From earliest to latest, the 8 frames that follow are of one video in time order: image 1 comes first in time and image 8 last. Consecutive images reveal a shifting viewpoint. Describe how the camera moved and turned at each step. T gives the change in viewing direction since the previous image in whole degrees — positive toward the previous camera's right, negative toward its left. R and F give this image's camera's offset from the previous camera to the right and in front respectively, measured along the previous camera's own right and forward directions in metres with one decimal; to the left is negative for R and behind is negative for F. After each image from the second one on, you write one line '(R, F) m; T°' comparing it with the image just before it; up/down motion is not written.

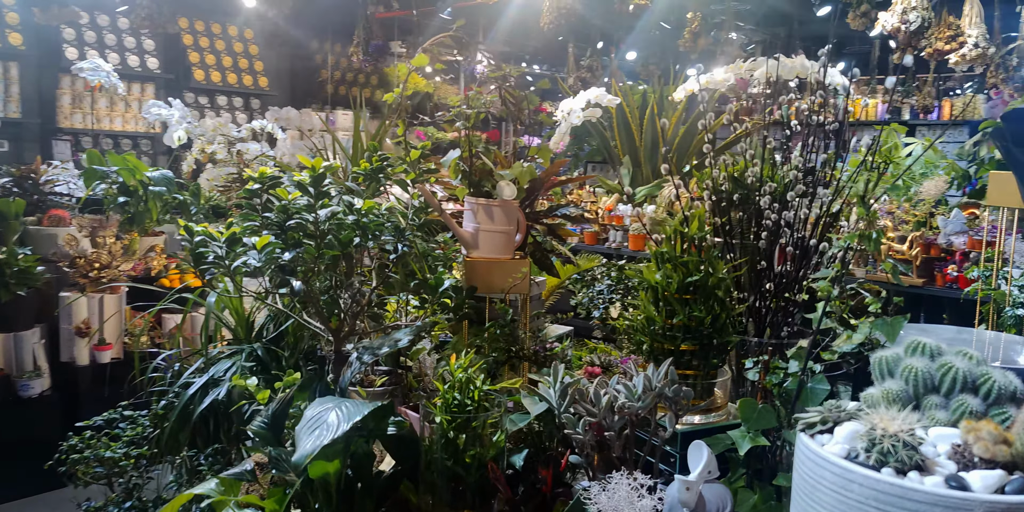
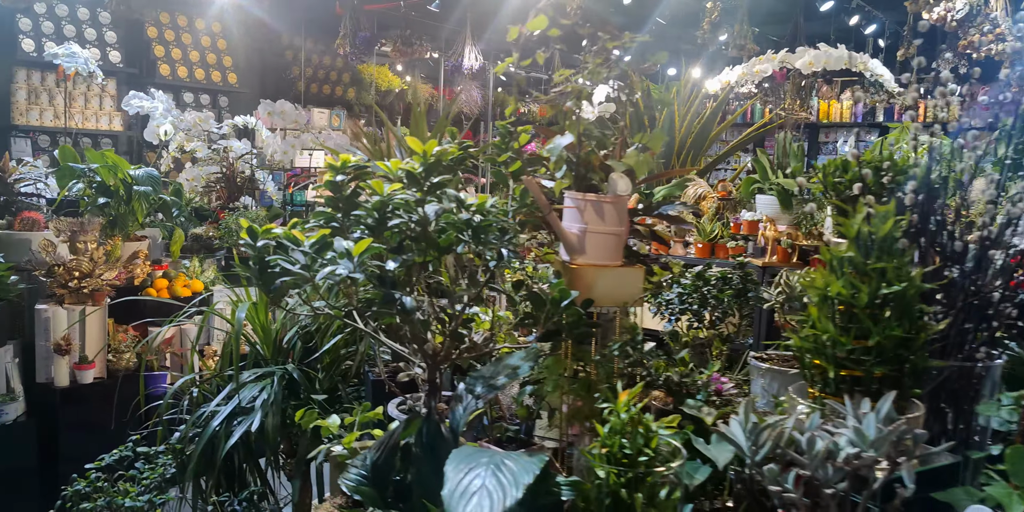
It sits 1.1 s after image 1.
(-0.3, +0.3) m; +3°
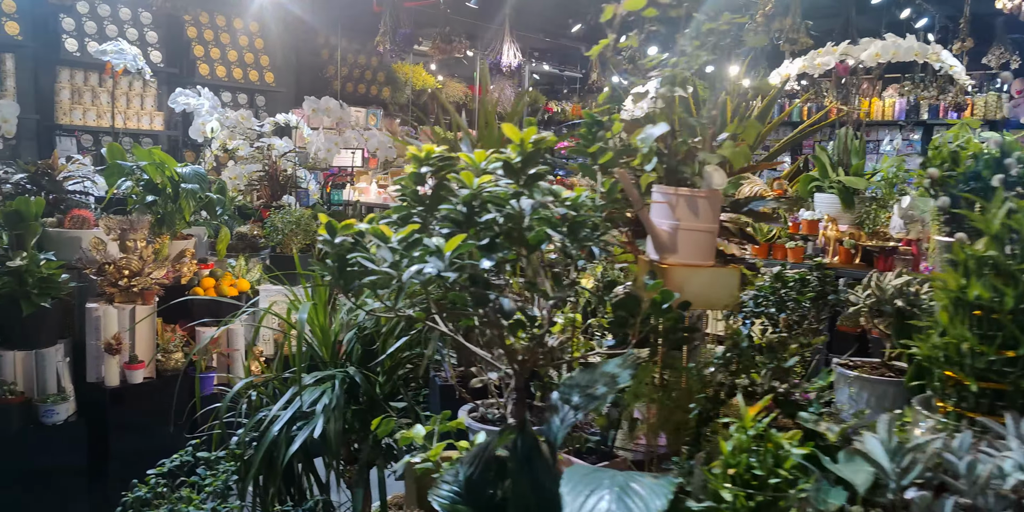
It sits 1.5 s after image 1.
(-0.1, +0.1) m; -2°
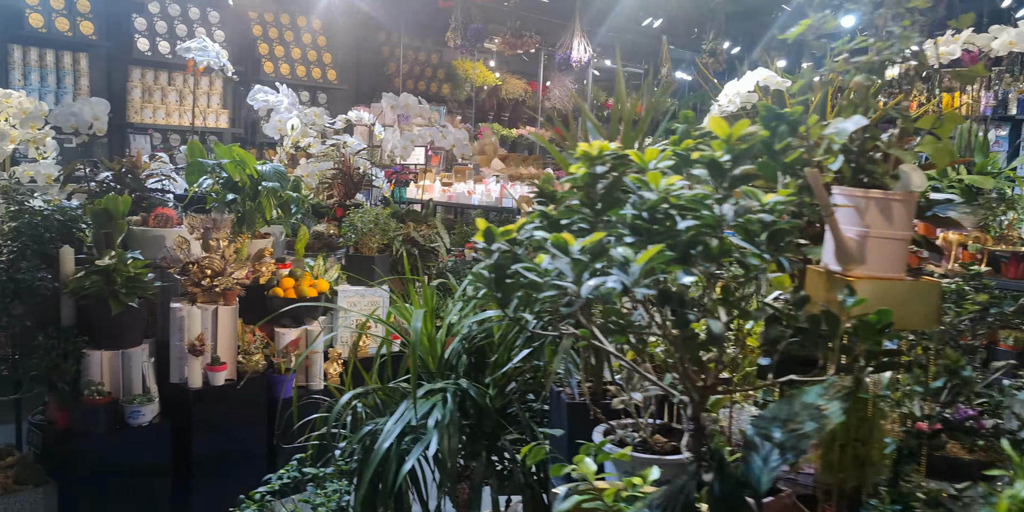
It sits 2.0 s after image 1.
(-0.2, +0.1) m; -3°
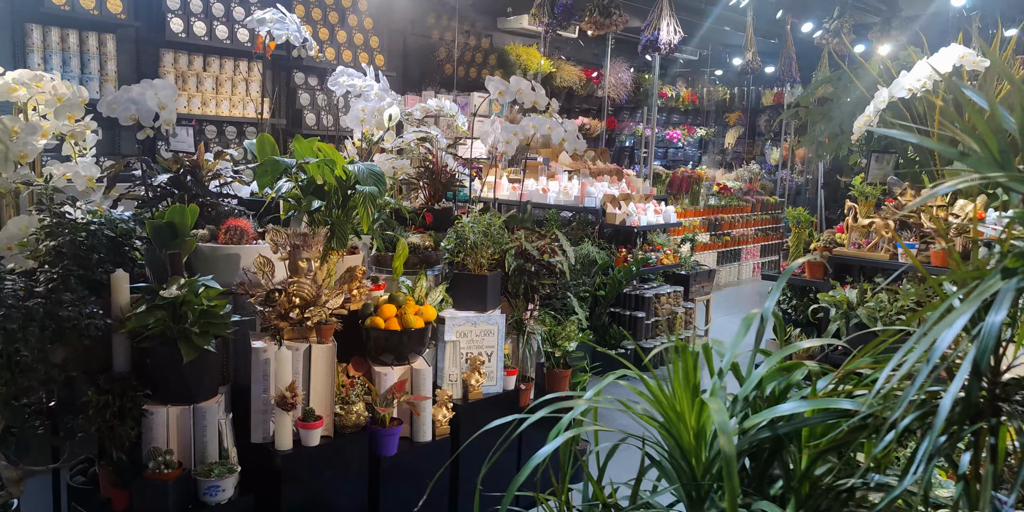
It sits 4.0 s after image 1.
(-0.5, +0.6) m; -1°
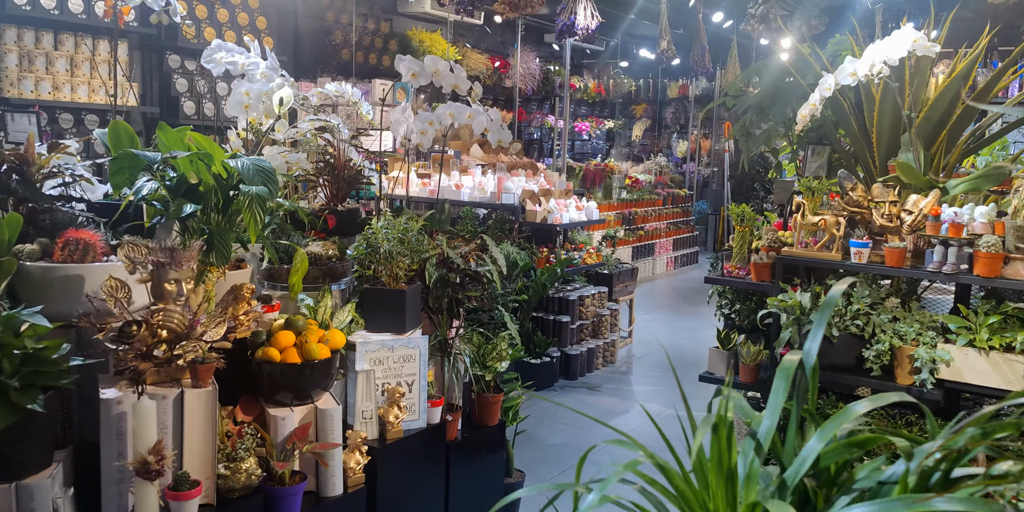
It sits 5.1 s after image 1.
(-0.1, +0.4) m; +8°
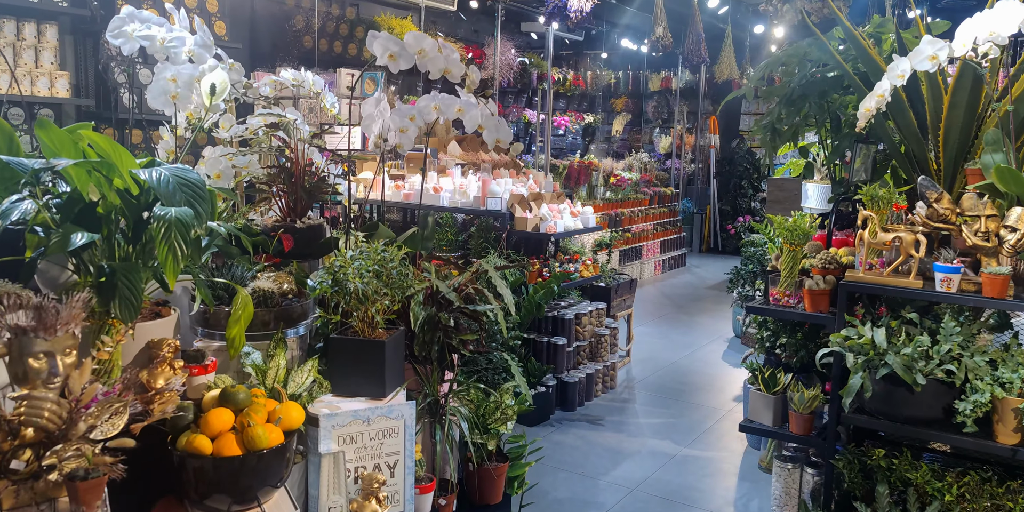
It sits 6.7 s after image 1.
(-0.1, +0.6) m; +3°
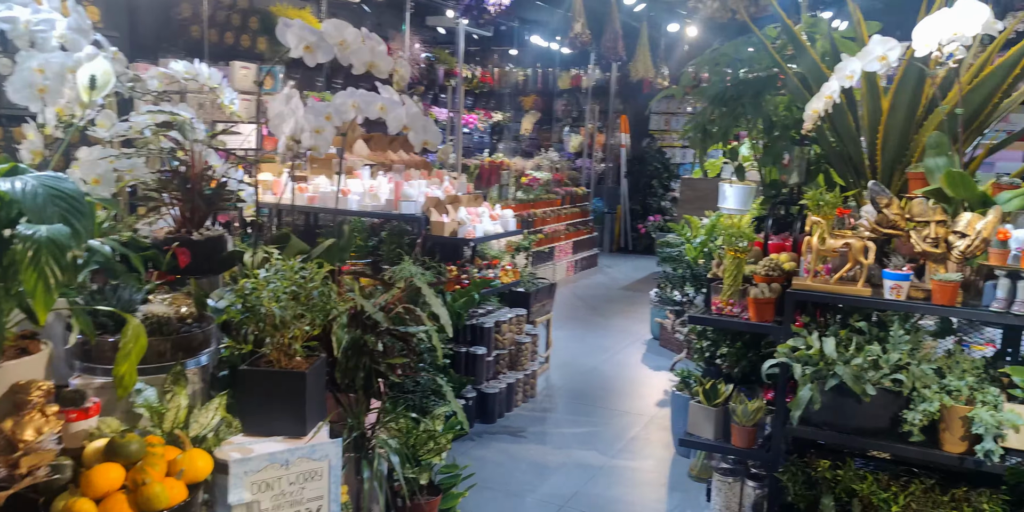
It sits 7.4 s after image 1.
(-0.1, +0.2) m; +8°
